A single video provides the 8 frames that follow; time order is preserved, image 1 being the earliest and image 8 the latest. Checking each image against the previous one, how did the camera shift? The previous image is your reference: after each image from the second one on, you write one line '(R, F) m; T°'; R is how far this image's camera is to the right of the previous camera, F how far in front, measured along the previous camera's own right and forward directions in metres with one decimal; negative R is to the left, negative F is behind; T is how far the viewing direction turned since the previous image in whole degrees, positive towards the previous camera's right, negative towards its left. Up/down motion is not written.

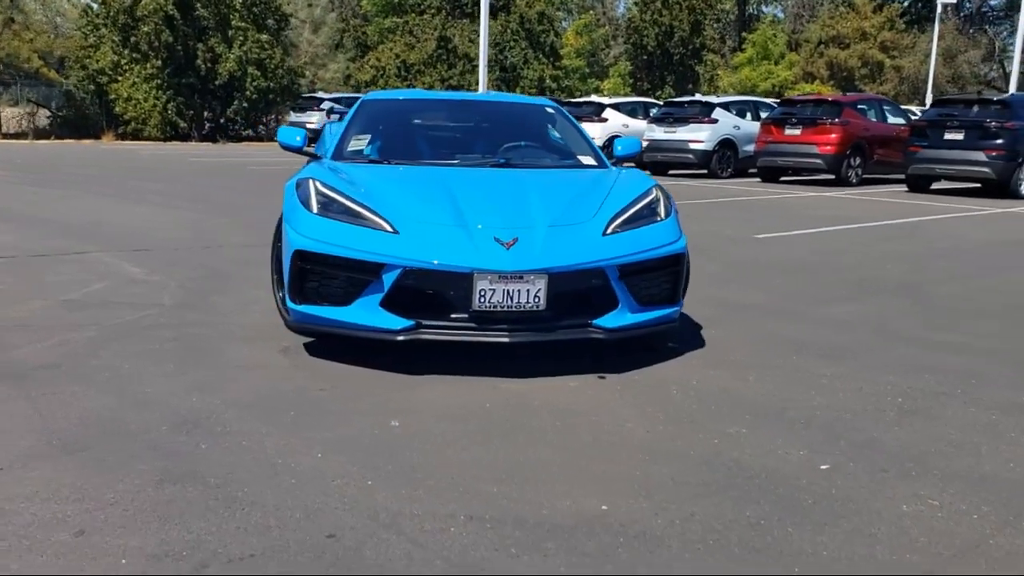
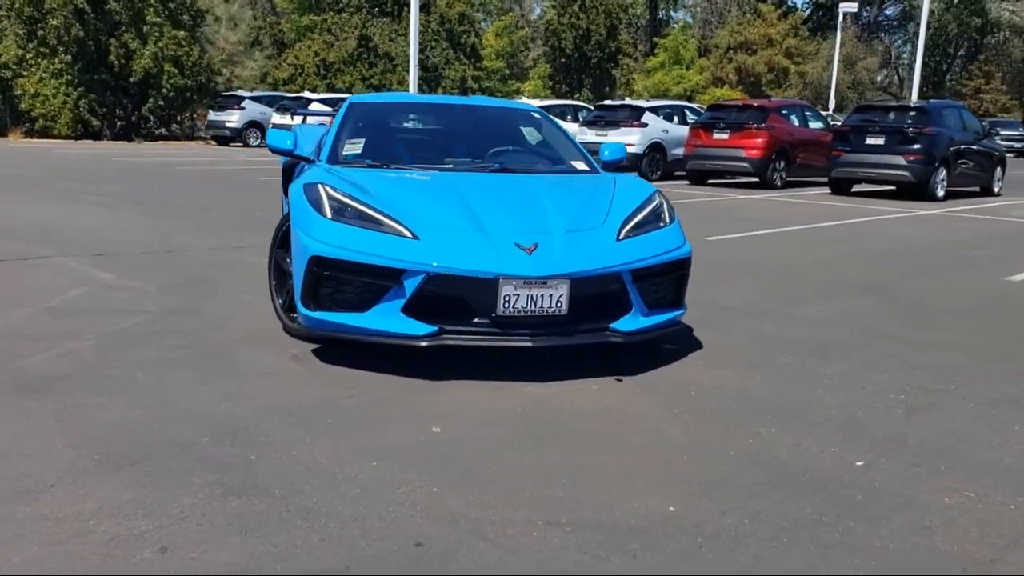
(-0.6, 0.0) m; +5°
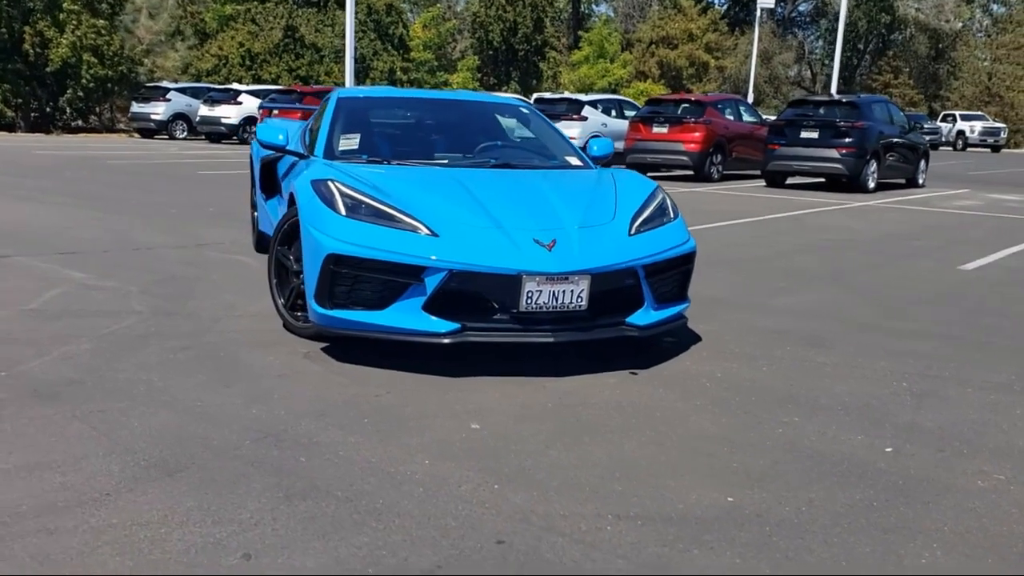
(-0.5, 0.0) m; +5°
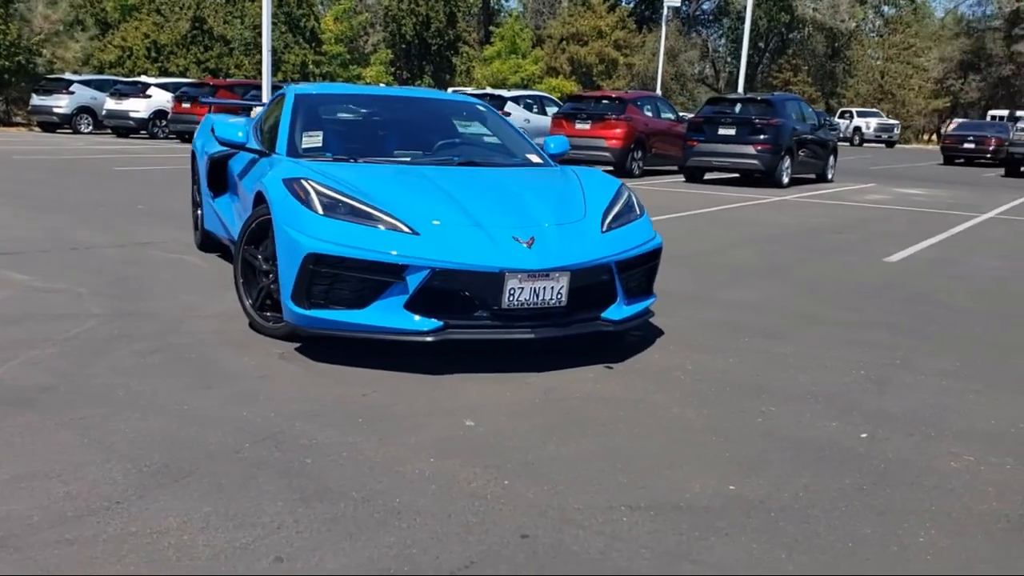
(-0.4, 0.0) m; +5°
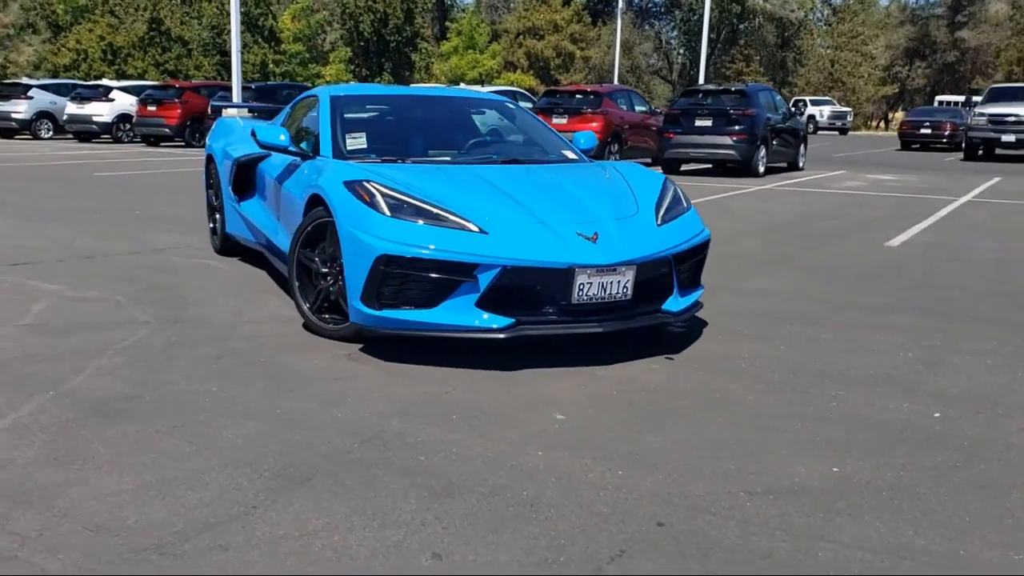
(-0.6, -0.1) m; +3°
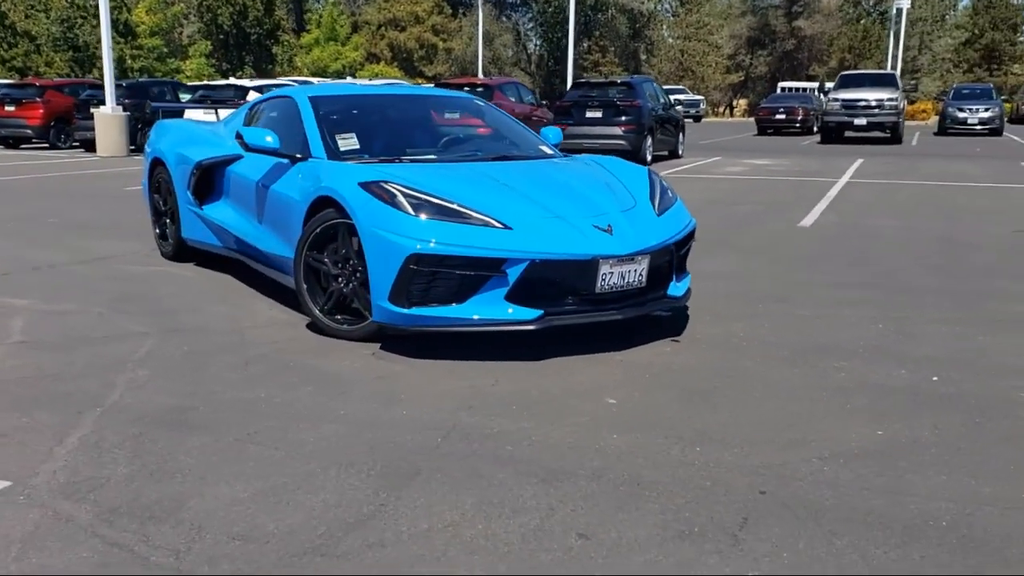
(-0.9, -0.1) m; +8°
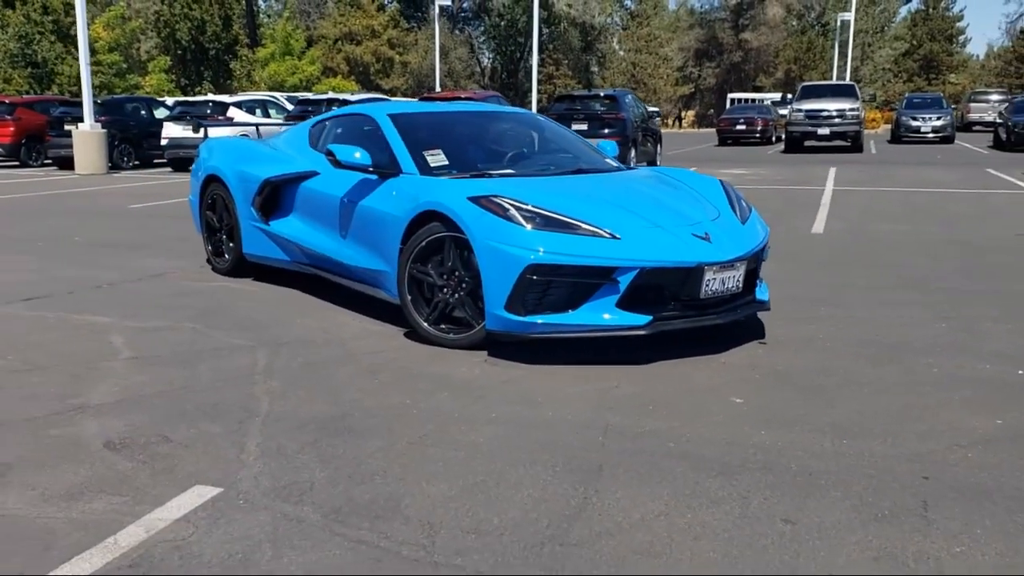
(-0.9, -0.2) m; +3°
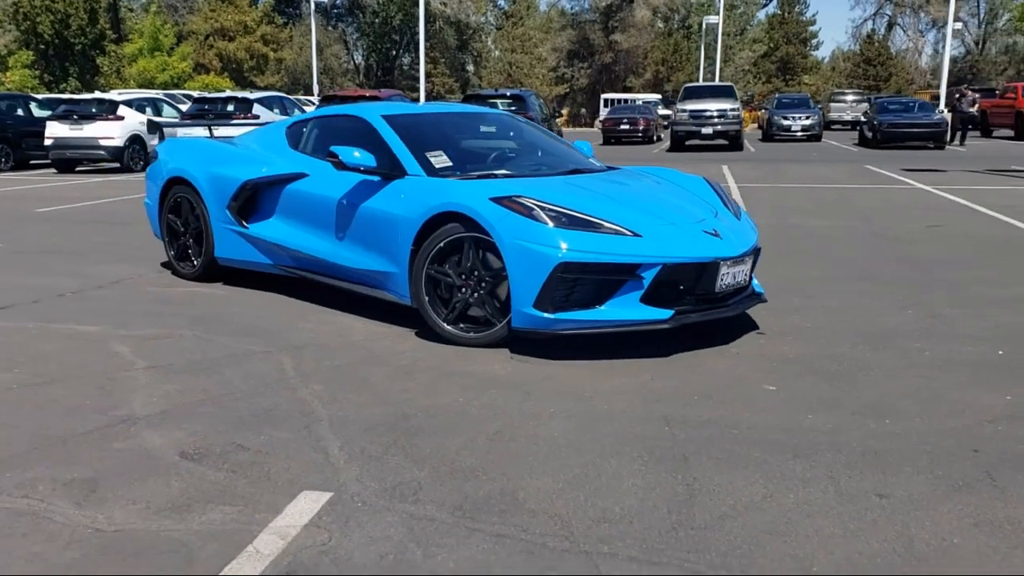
(-0.9, -0.1) m; +8°
